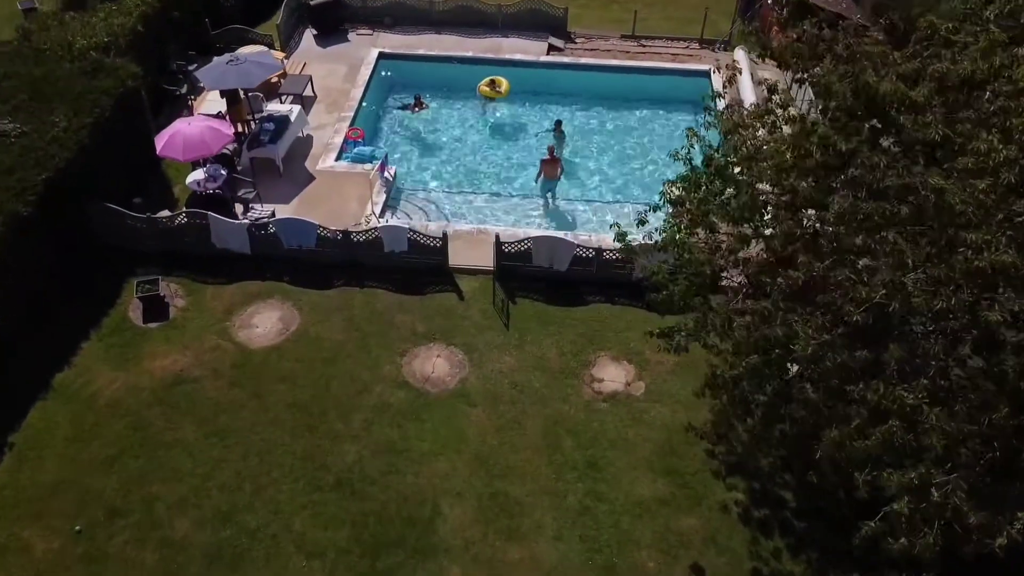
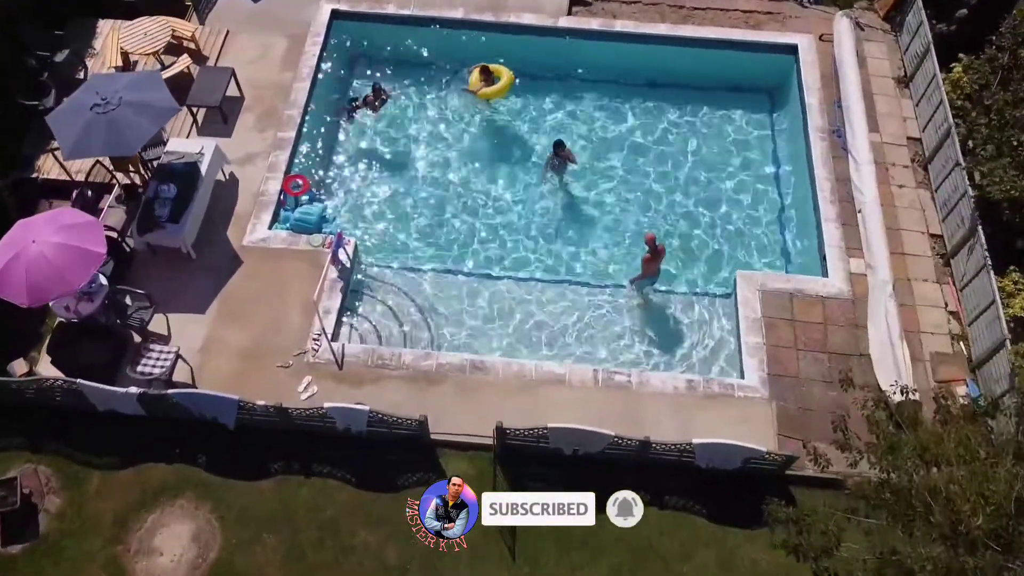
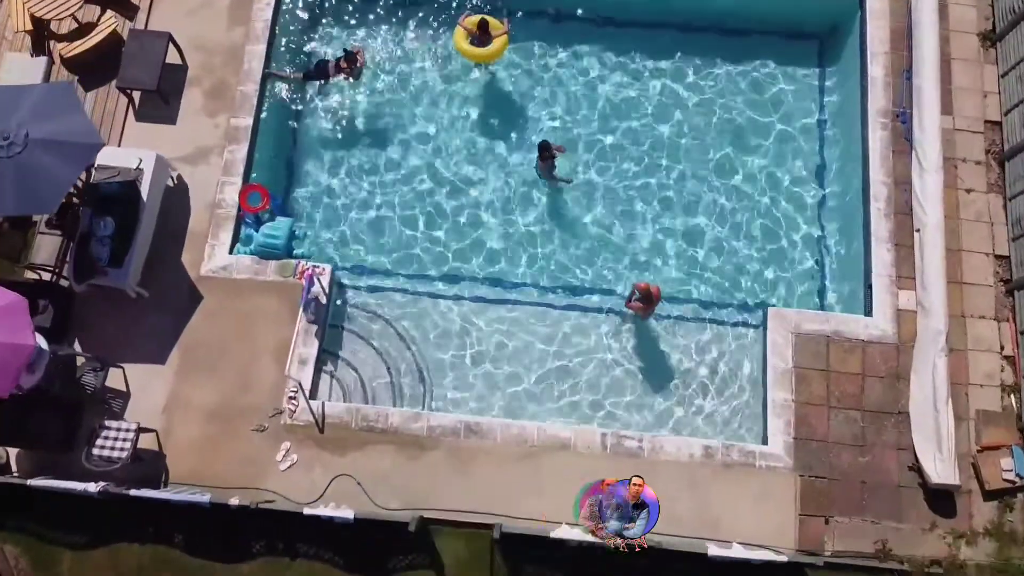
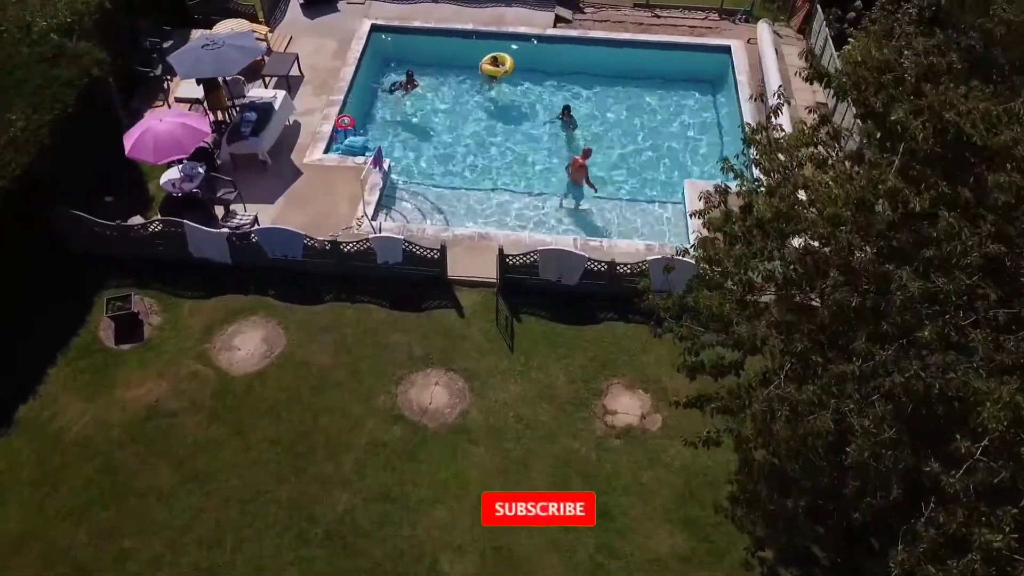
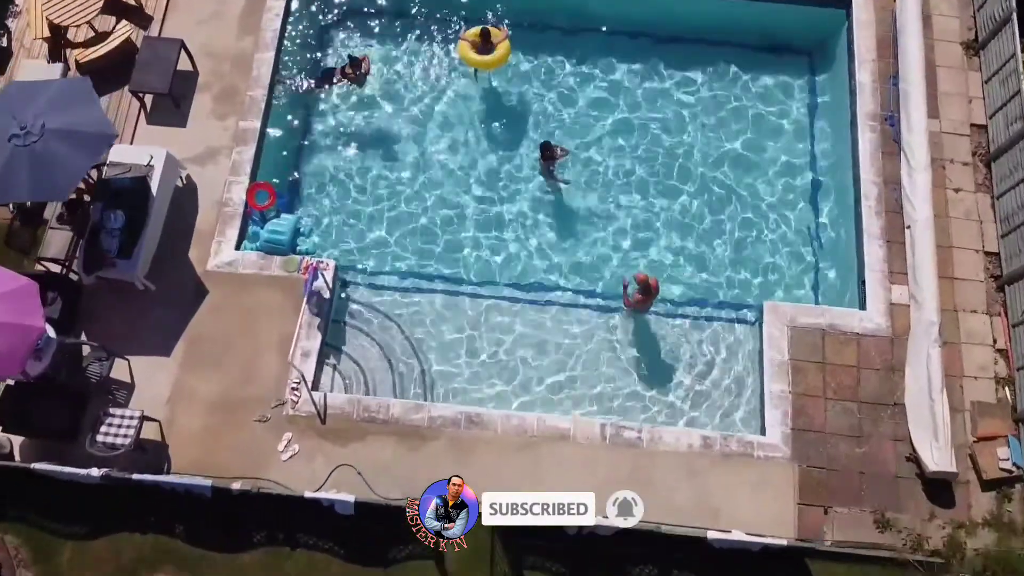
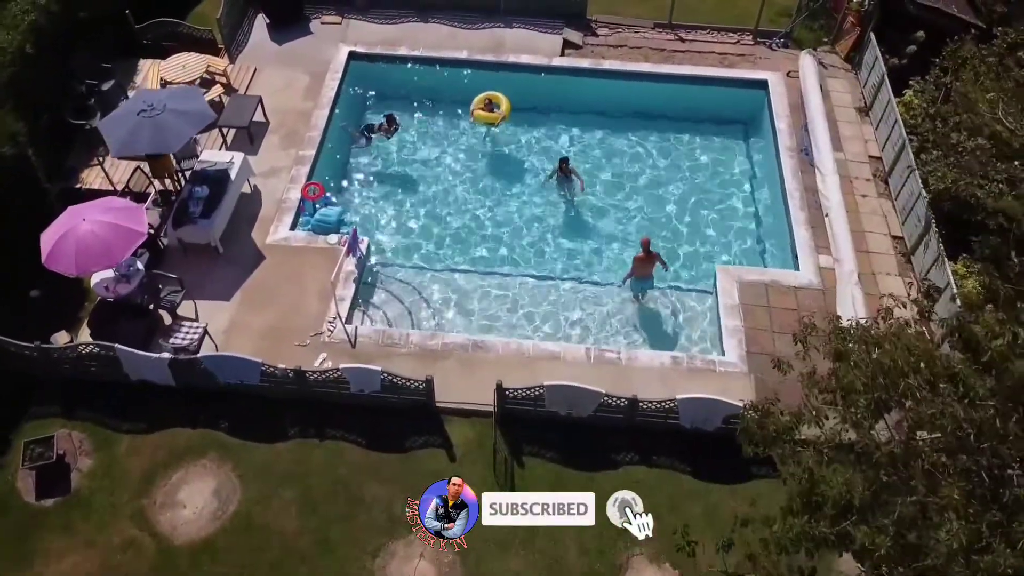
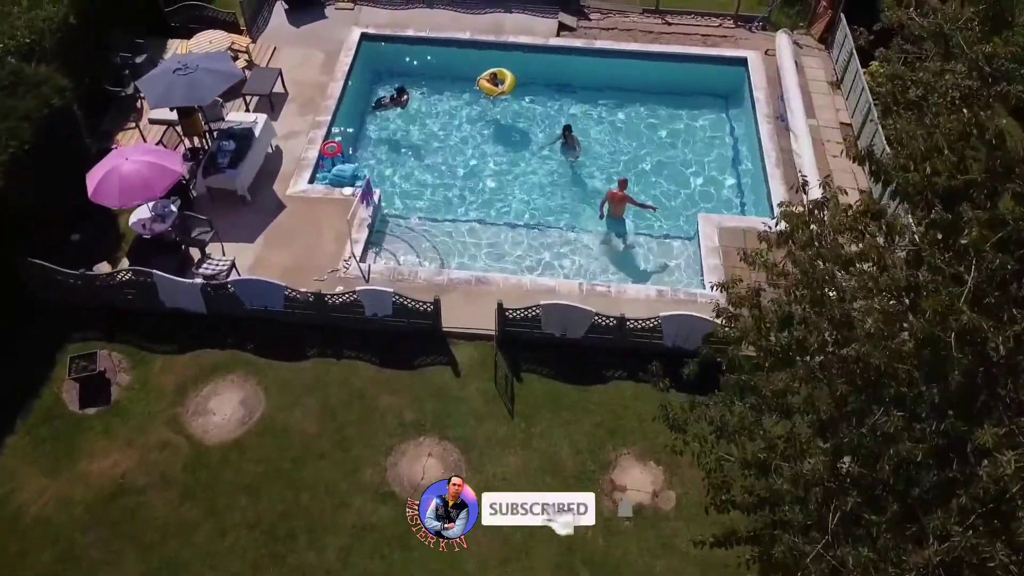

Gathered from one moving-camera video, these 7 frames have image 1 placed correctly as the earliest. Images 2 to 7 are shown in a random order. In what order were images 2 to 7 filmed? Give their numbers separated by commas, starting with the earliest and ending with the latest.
4, 7, 6, 2, 5, 3
